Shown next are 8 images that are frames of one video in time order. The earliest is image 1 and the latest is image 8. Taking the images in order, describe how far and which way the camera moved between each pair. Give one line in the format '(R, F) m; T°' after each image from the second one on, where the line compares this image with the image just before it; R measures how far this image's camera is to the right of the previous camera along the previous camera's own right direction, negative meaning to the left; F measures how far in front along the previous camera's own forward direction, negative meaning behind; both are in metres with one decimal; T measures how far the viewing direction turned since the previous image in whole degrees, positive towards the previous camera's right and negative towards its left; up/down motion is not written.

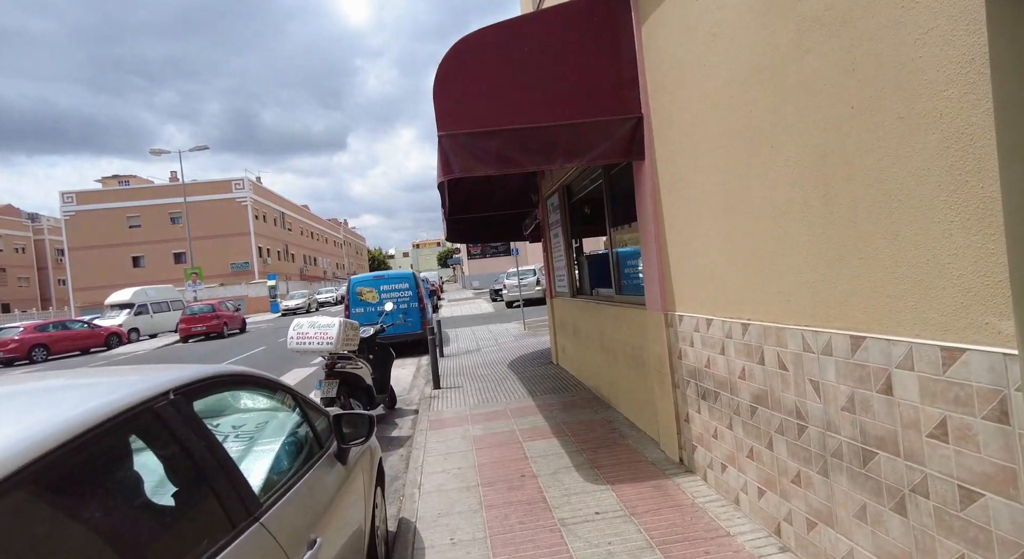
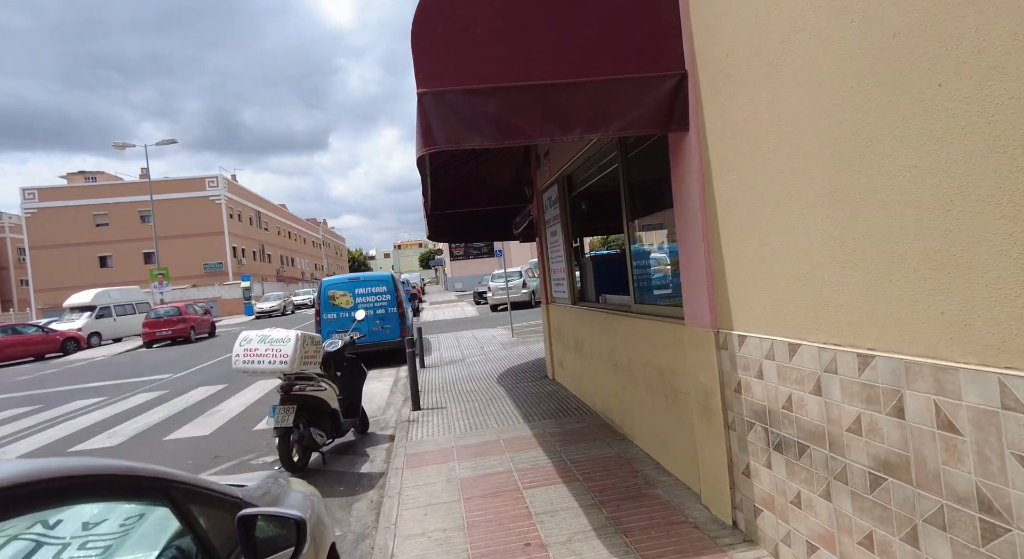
(-0.1, +1.0) m; +2°
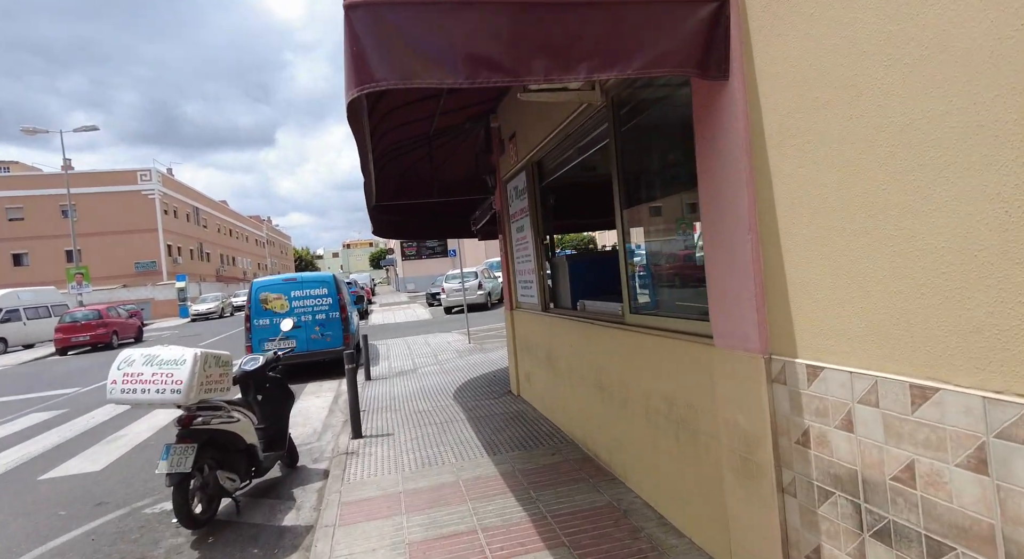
(-0.1, +1.0) m; +5°
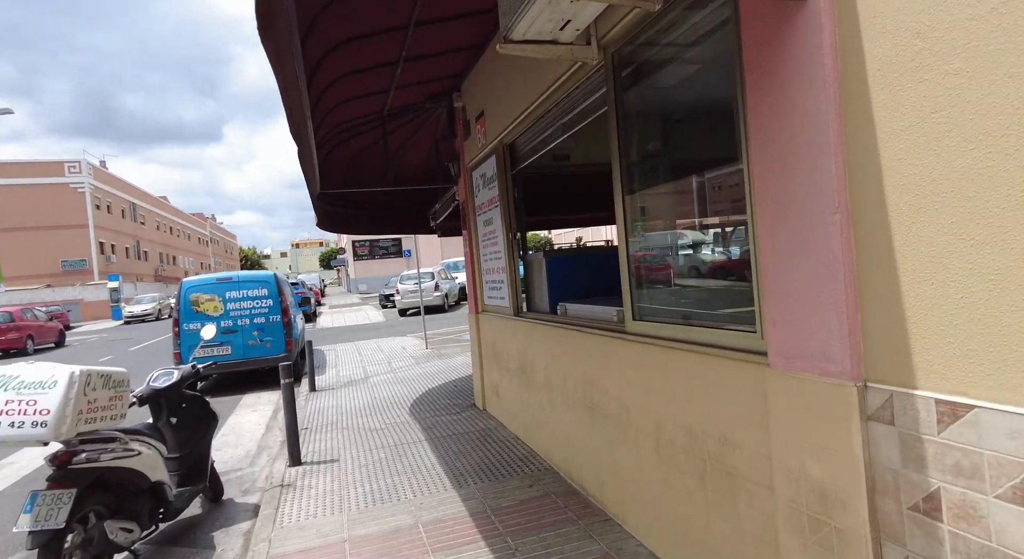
(-0.1, +0.8) m; +5°
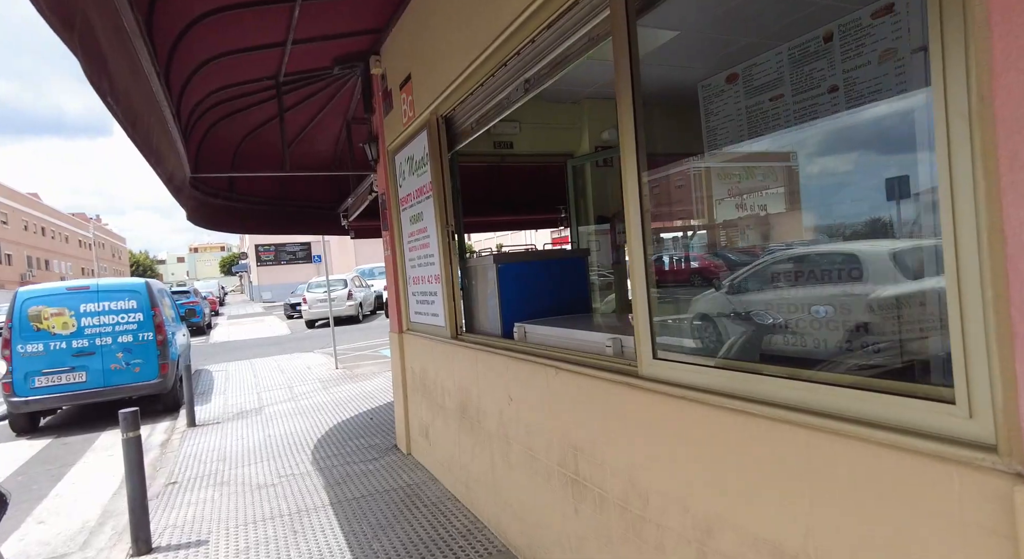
(-0.1, +1.2) m; +8°
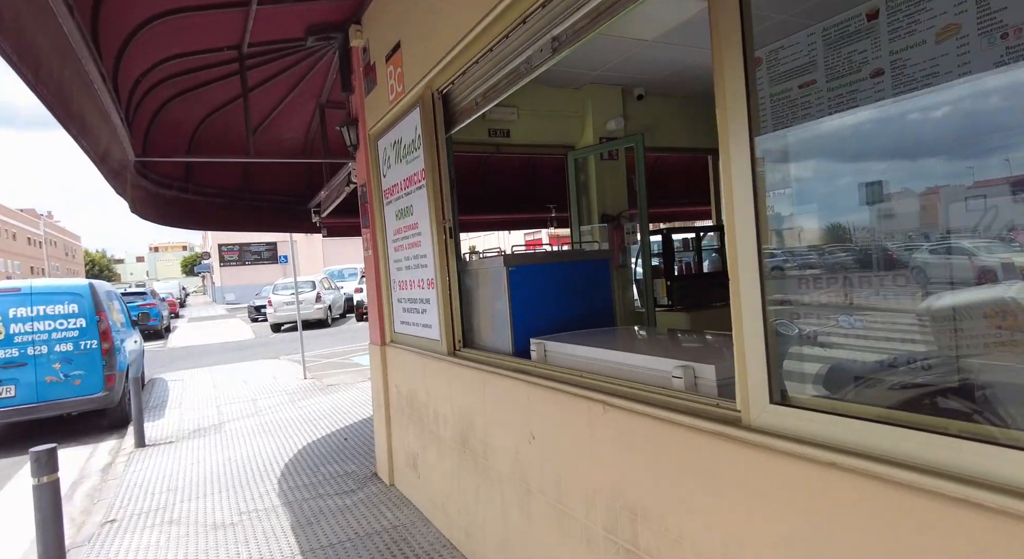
(-0.2, +0.6) m; +3°
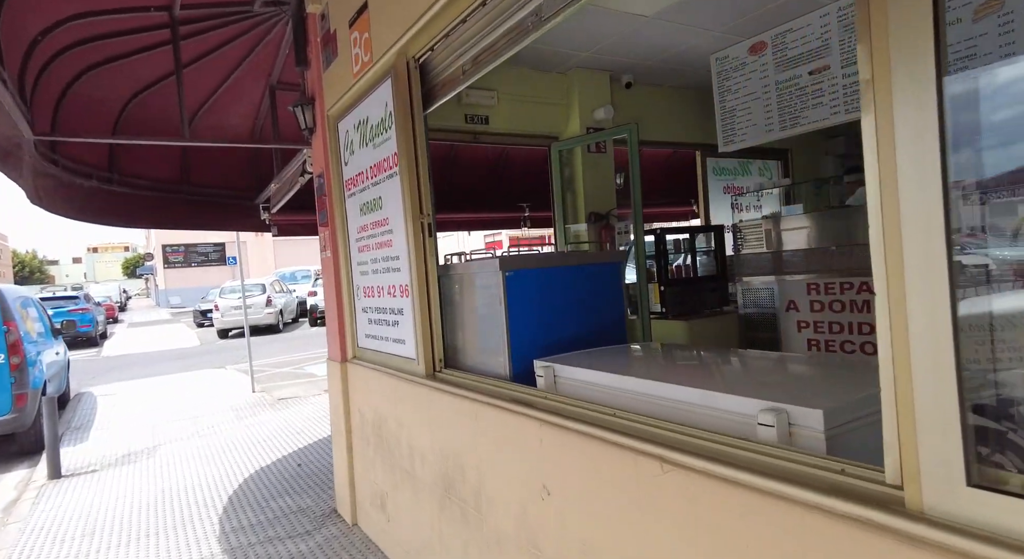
(-0.2, +0.6) m; +4°
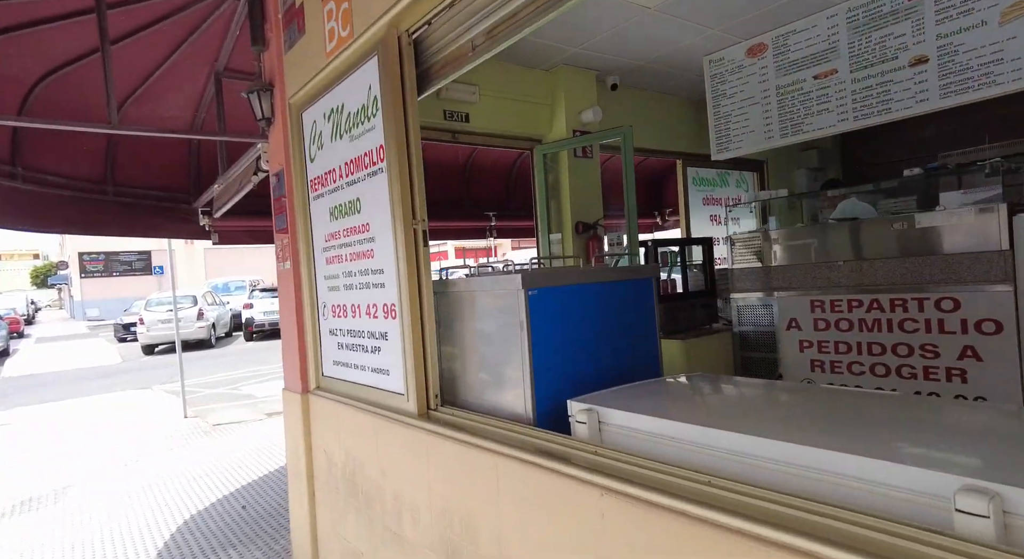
(-0.3, +0.5) m; +6°
